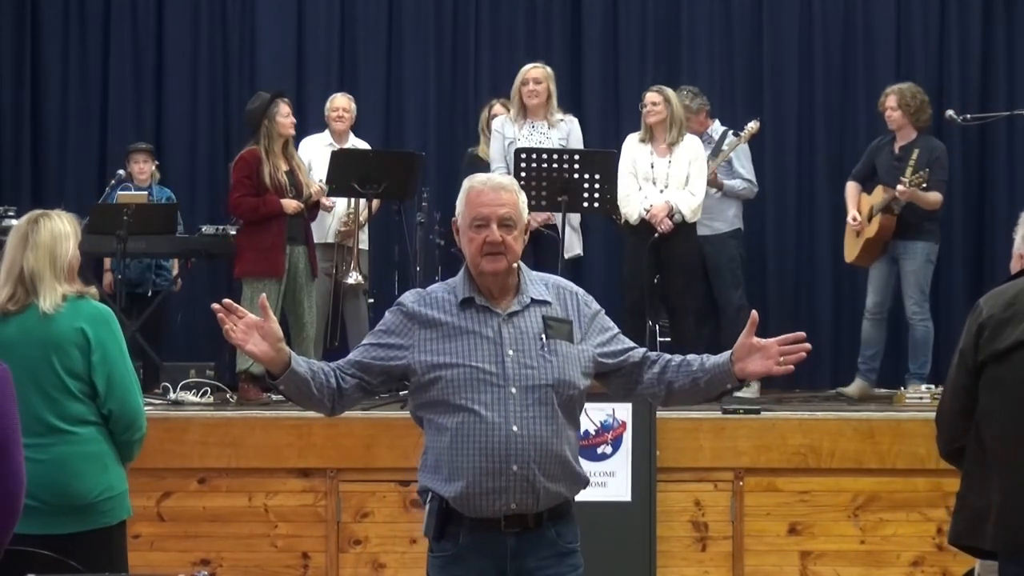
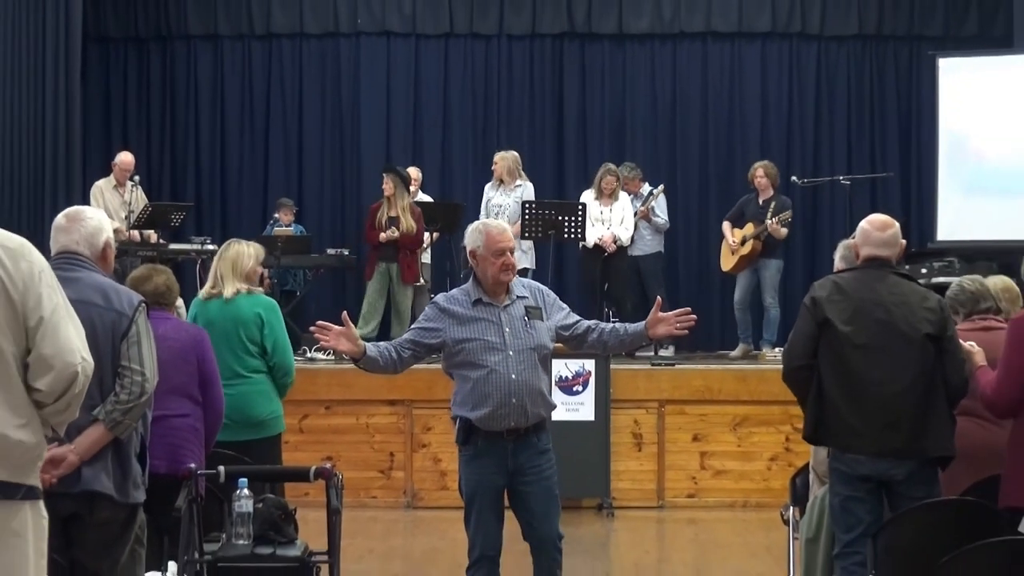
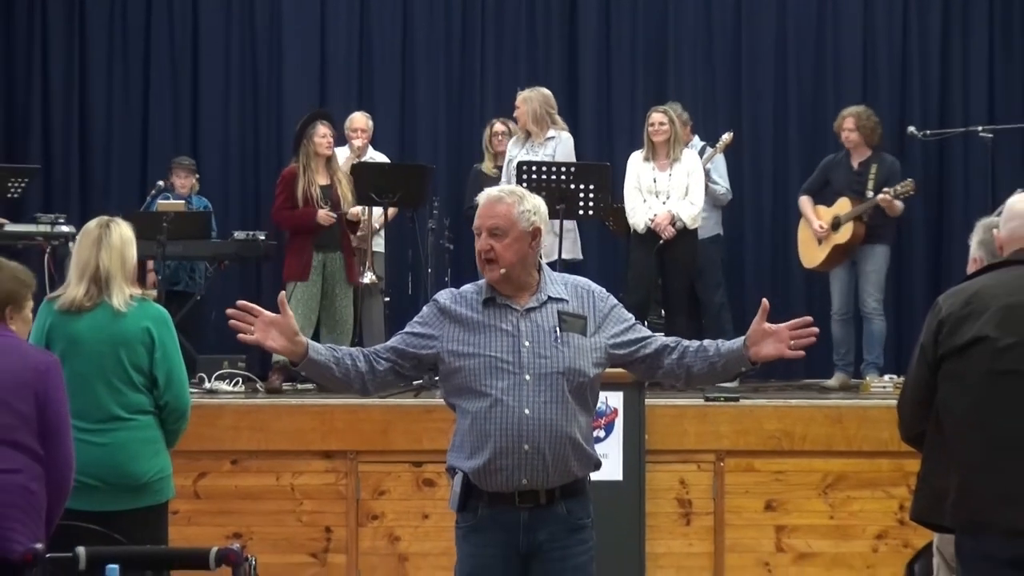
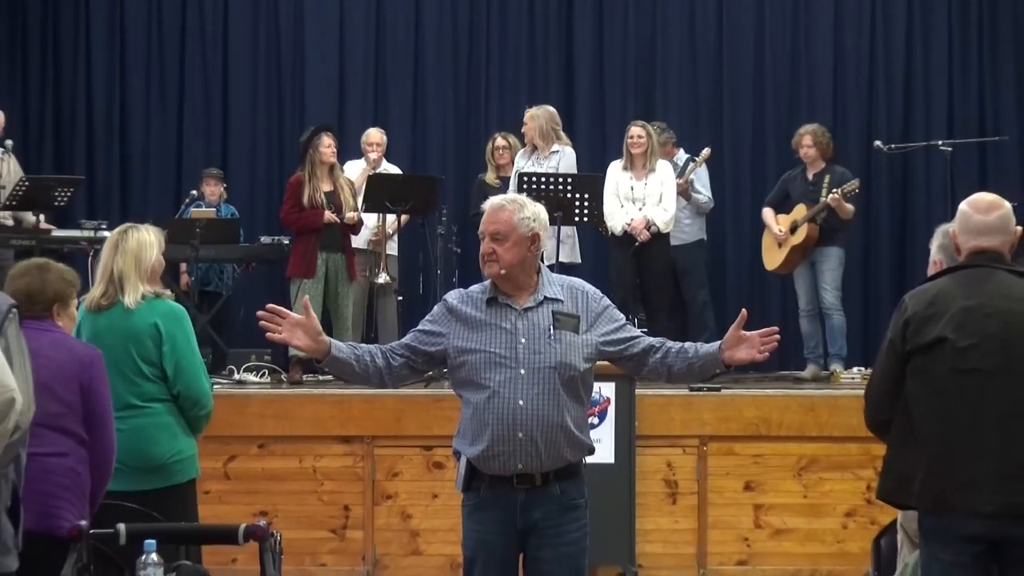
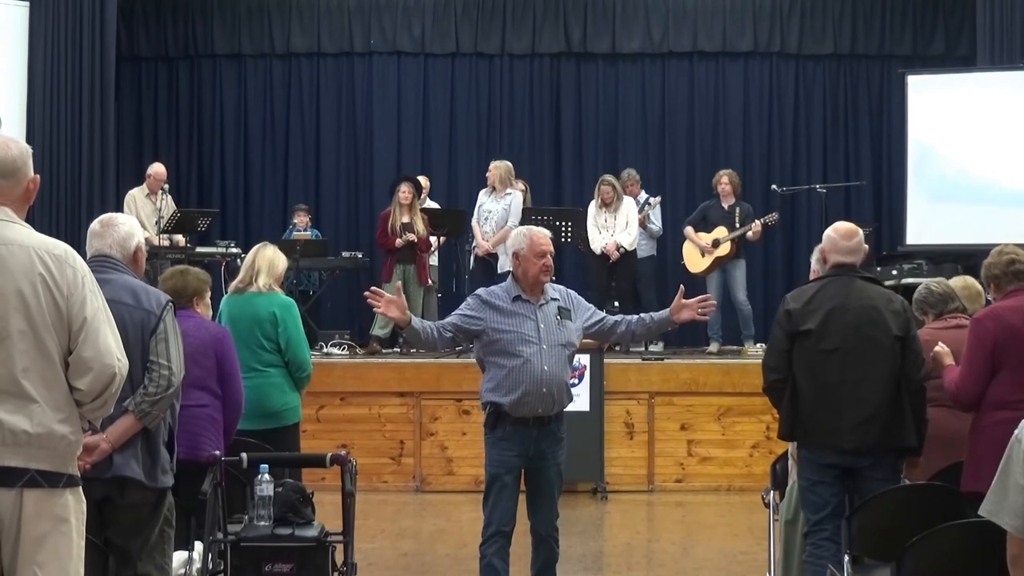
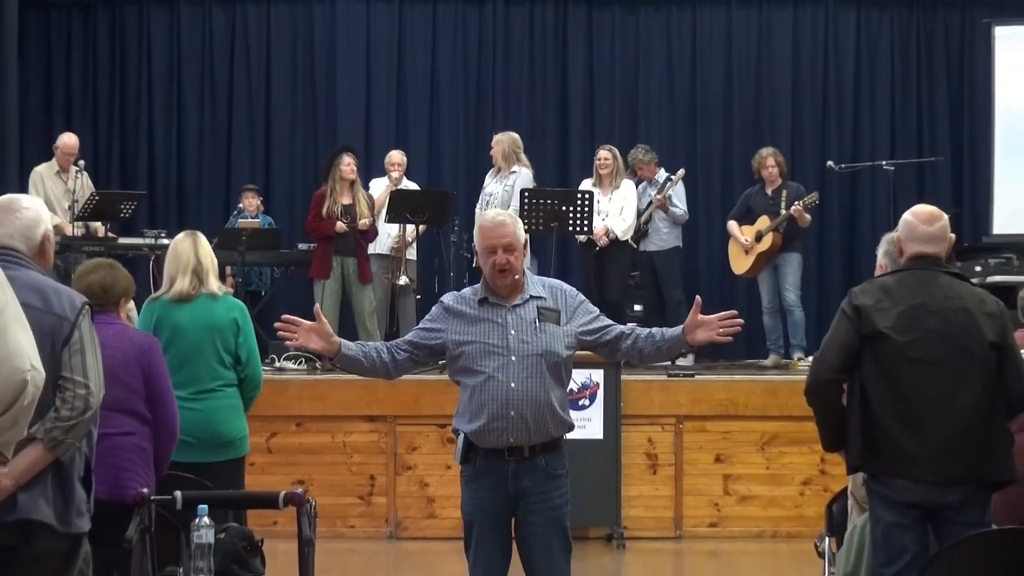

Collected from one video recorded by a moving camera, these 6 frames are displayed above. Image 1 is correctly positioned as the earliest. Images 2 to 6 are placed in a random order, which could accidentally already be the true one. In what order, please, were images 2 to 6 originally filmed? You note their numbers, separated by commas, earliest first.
3, 4, 6, 2, 5
